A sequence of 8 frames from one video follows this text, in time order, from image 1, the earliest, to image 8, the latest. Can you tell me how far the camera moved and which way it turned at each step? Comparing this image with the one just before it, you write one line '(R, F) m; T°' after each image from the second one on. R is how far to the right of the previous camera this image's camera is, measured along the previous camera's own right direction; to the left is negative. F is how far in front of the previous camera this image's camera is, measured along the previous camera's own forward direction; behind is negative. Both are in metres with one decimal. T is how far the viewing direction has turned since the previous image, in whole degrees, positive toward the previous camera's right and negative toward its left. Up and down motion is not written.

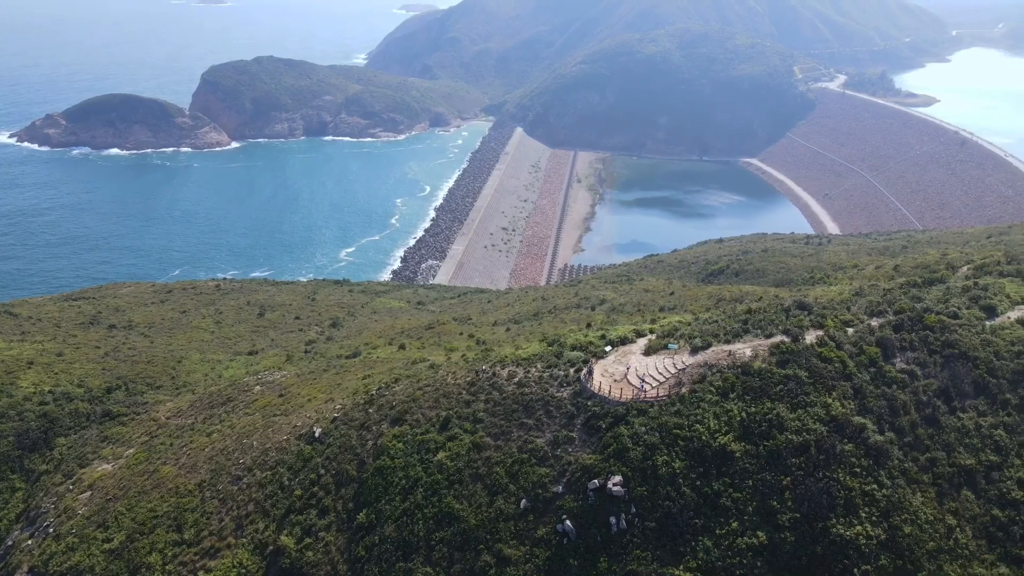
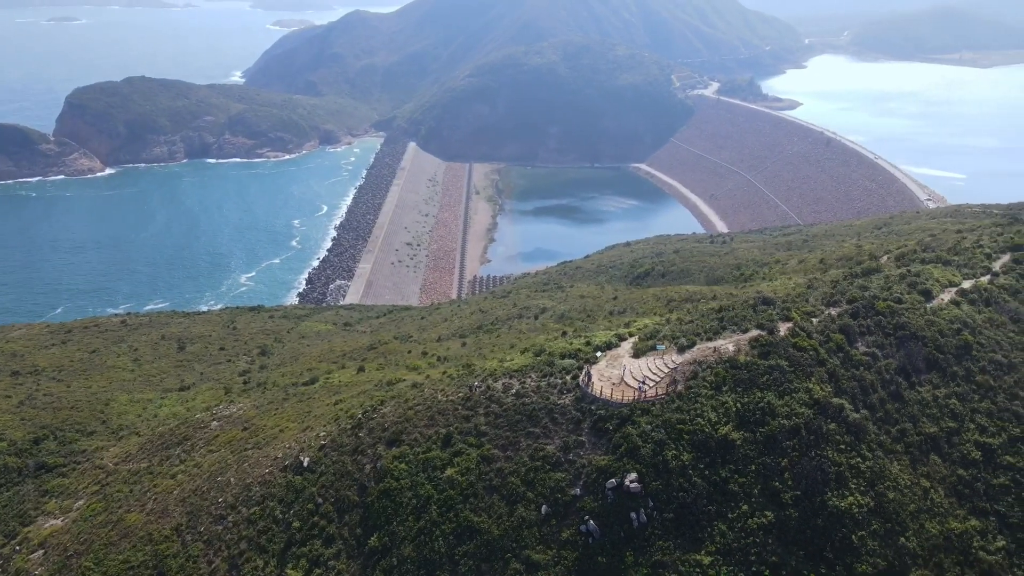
(-2.6, -0.4) m; +8°
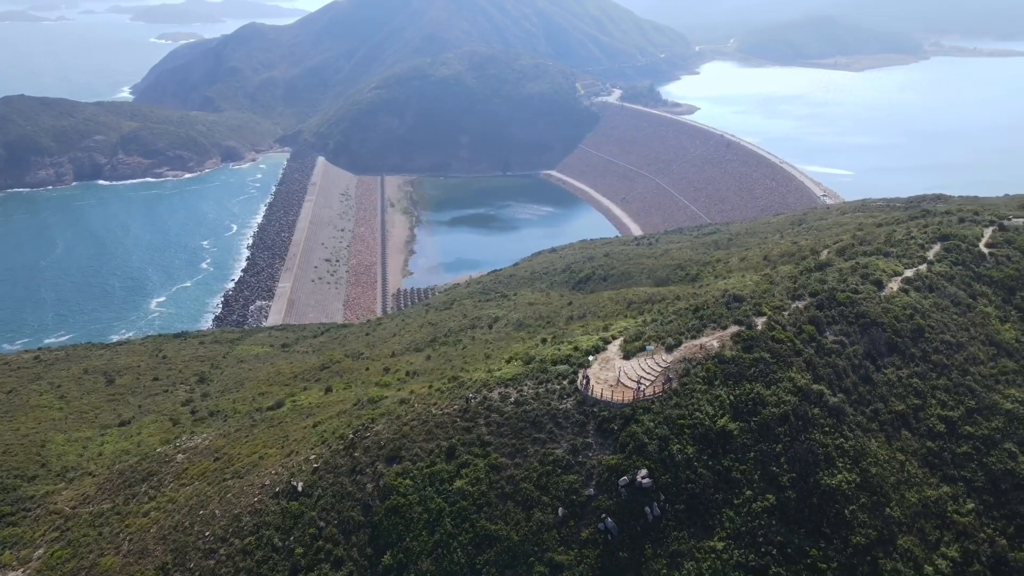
(-2.2, -0.3) m; +7°
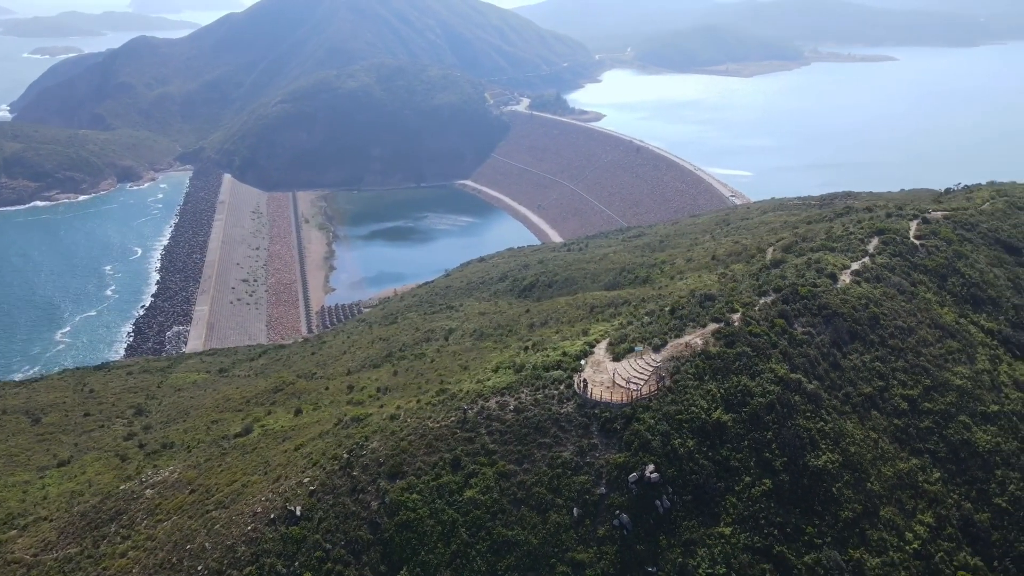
(-2.2, -0.3) m; +7°
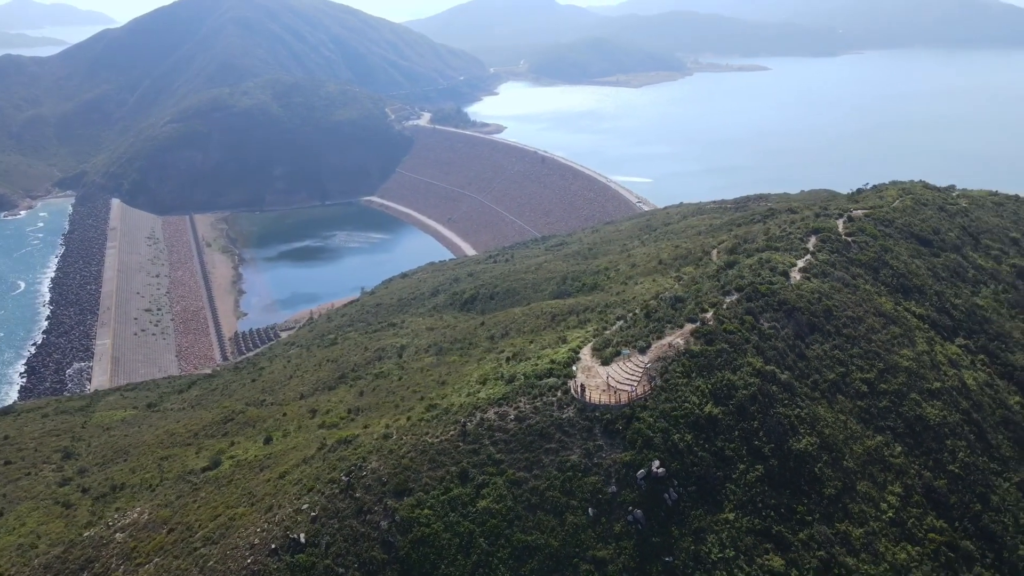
(-2.6, -0.4) m; +8°
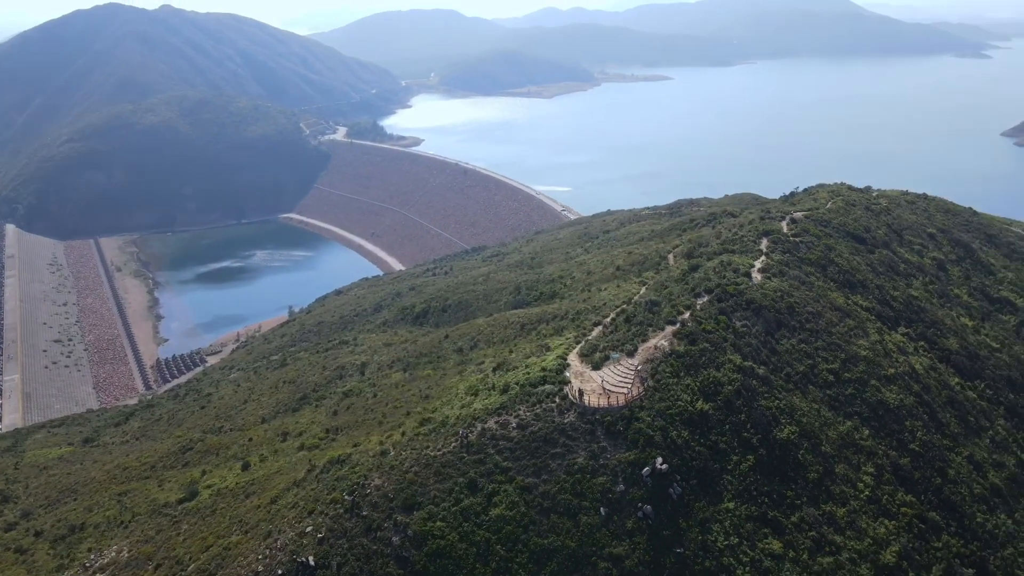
(-2.3, -0.4) m; +6°
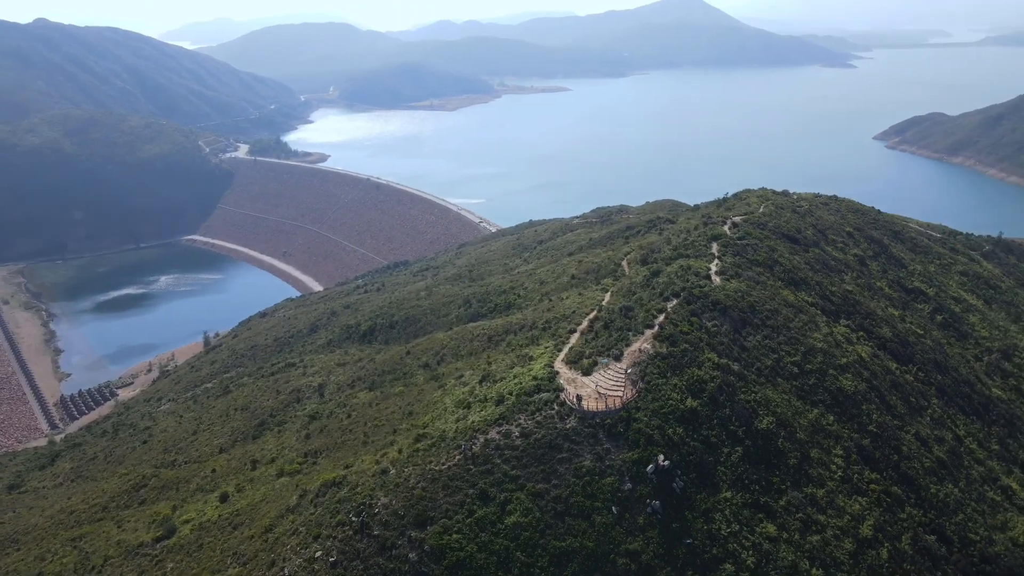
(-2.6, -0.4) m; +7°
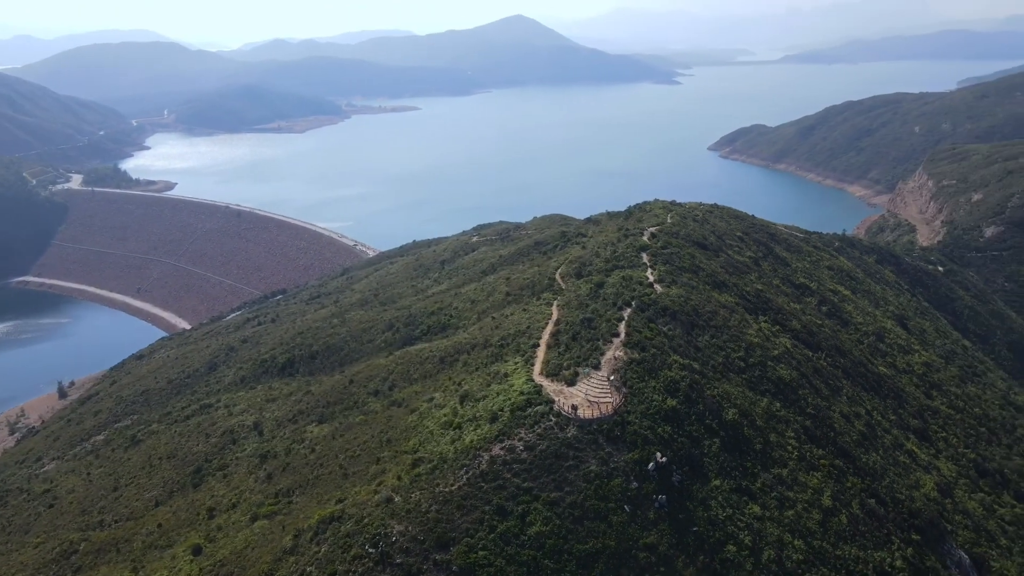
(-4.2, -0.5) m; +11°
